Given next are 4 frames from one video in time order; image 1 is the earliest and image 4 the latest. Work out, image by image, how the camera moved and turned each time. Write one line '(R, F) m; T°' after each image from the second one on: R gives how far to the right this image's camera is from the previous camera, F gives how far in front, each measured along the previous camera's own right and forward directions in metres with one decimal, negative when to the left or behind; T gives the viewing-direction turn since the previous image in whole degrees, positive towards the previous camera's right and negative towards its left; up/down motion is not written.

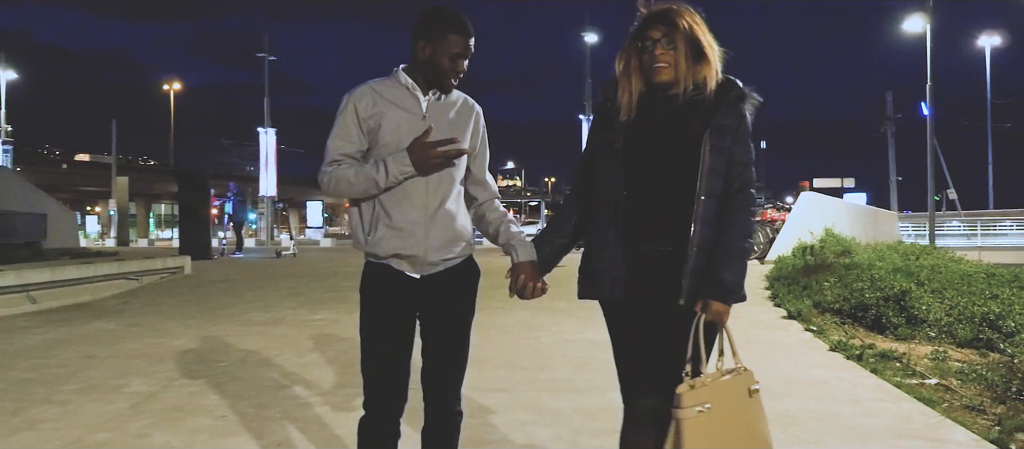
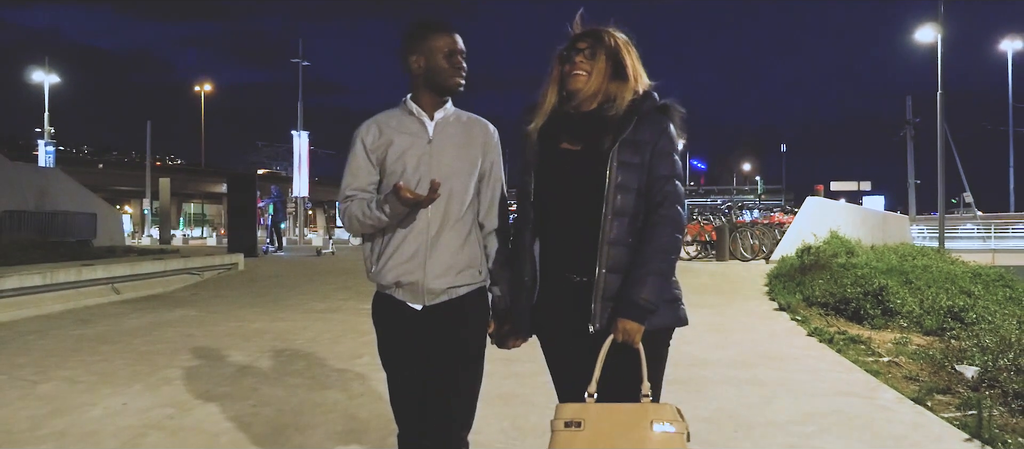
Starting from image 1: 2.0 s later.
(0.0, -1.2) m; -2°
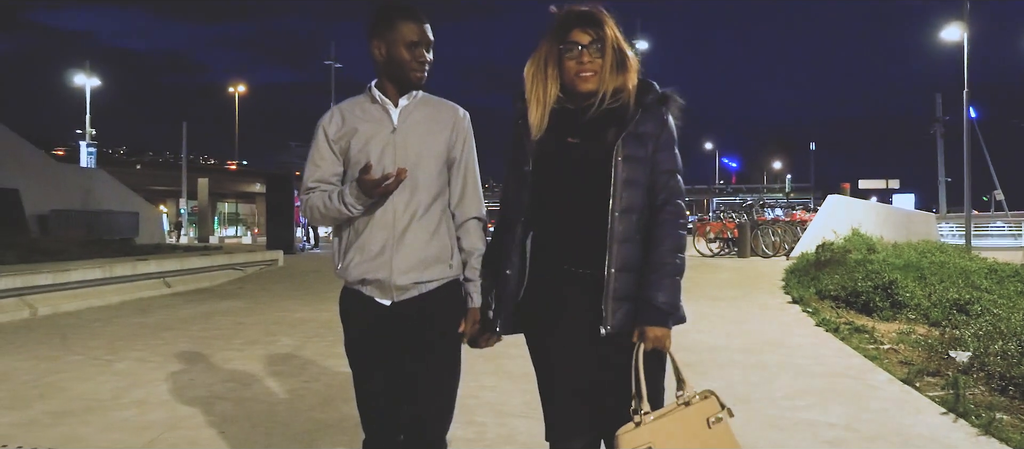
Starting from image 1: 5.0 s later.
(0.0, -0.5) m; -2°
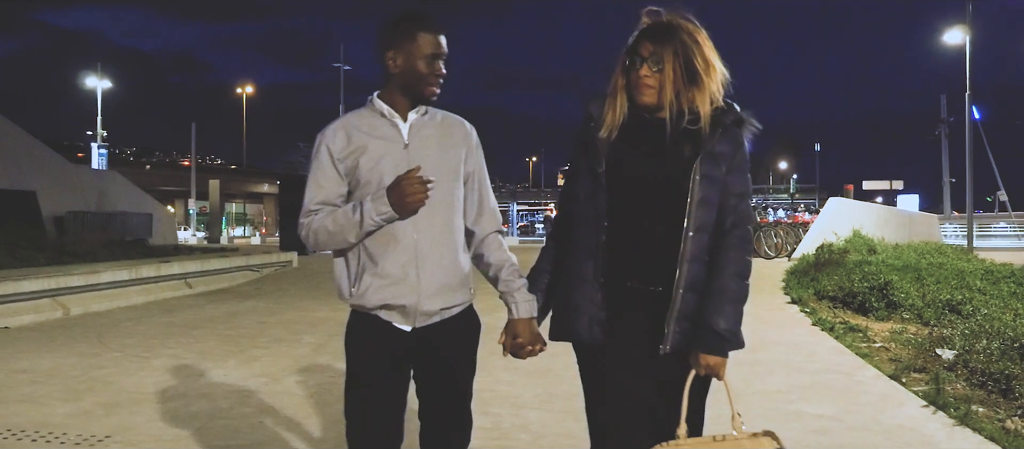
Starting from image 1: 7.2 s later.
(0.0, -0.4) m; 0°
